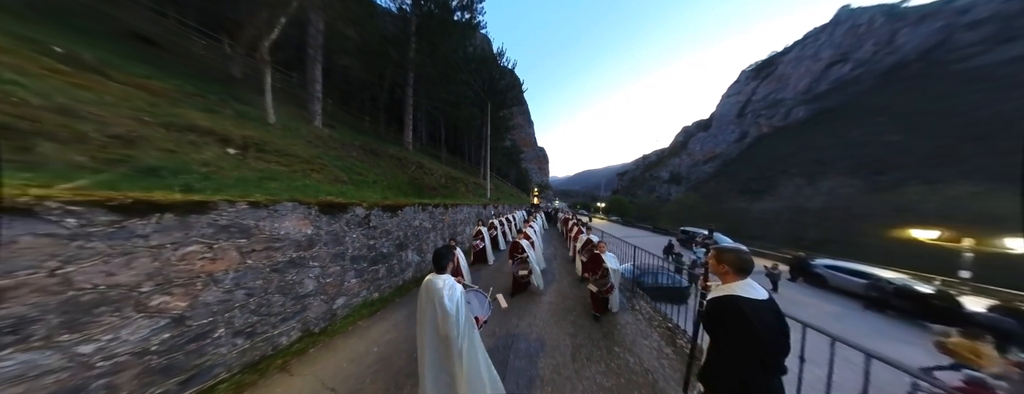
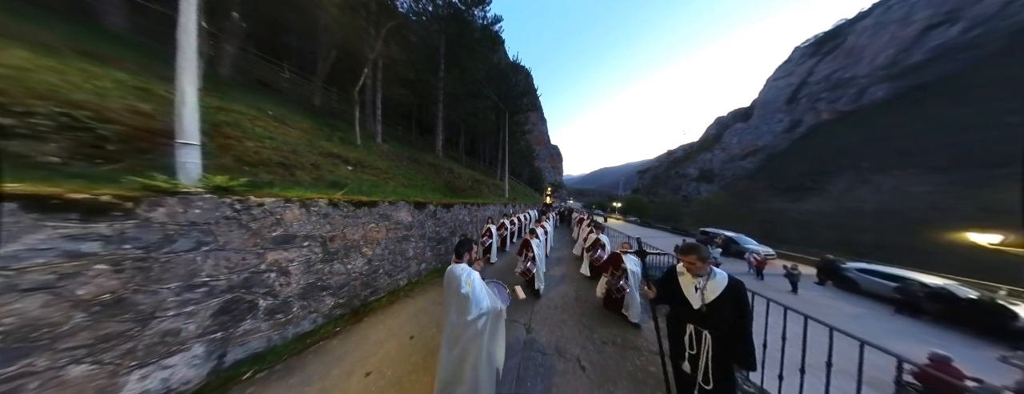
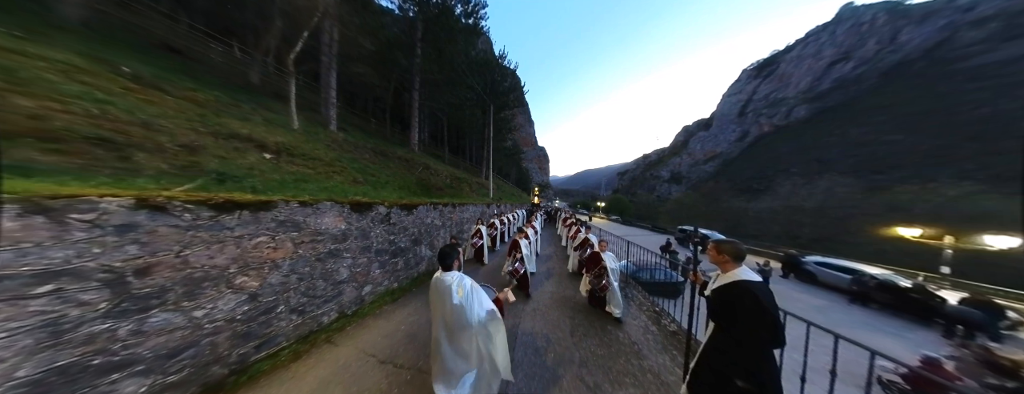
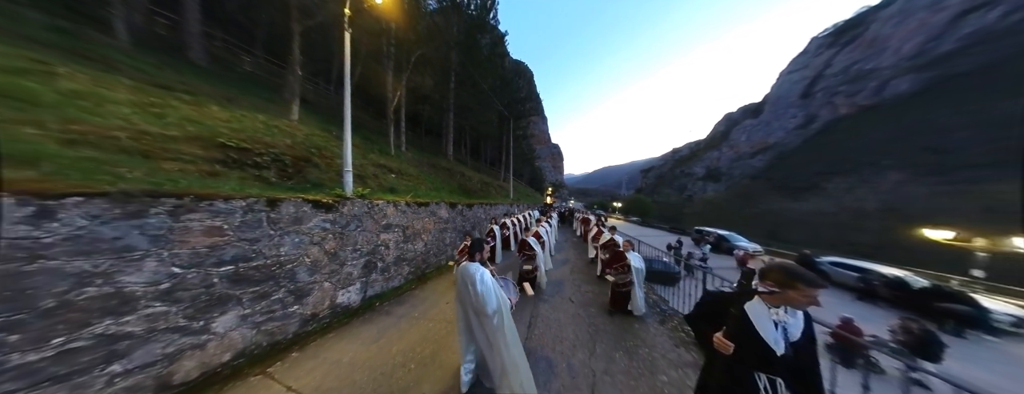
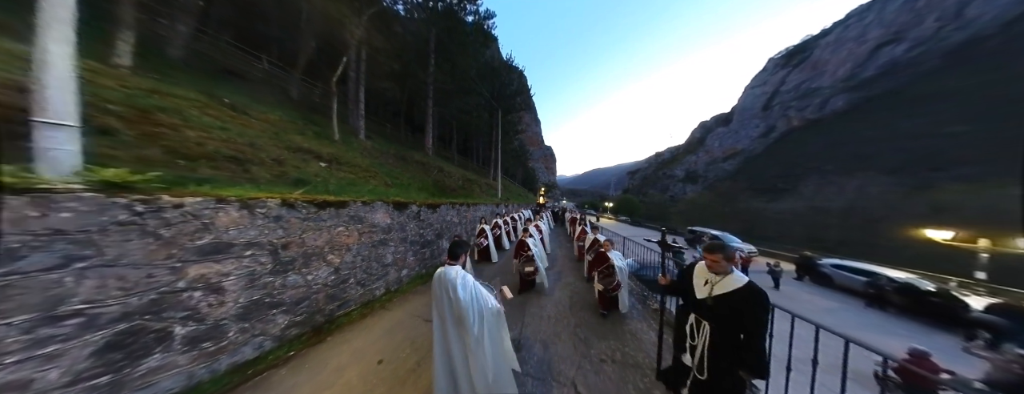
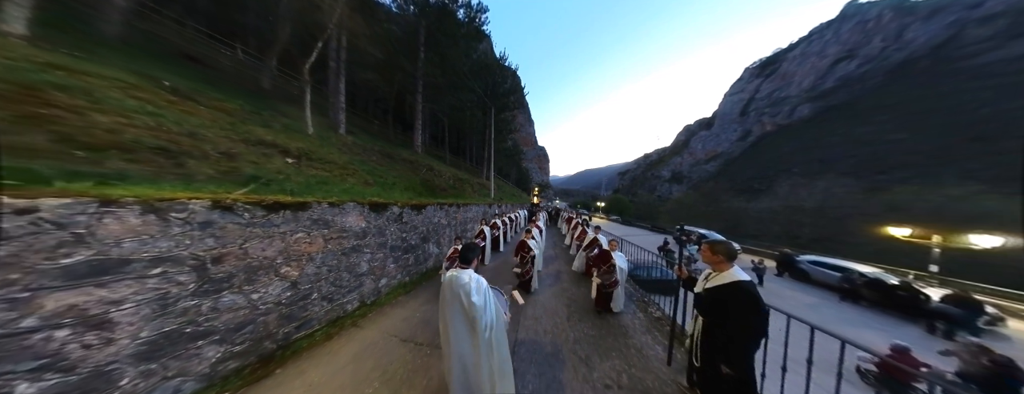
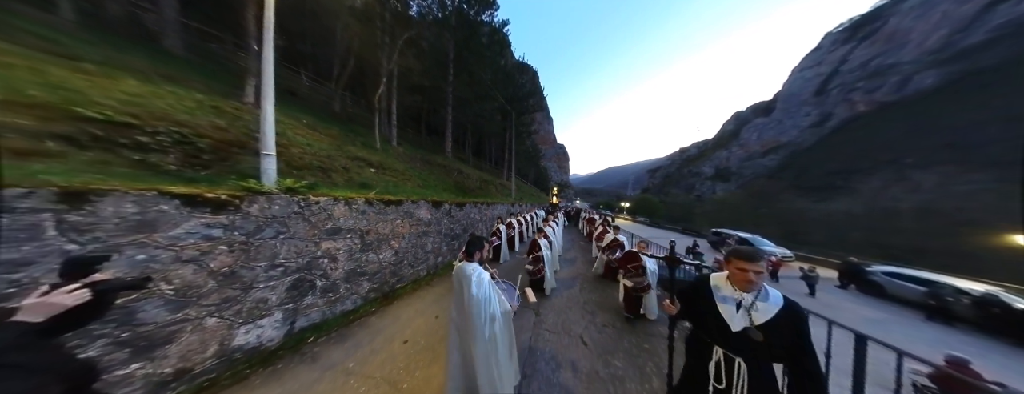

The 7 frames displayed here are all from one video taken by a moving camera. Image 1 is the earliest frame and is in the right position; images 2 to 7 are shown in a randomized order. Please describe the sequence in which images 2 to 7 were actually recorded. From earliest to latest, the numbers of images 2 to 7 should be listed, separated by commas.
3, 6, 5, 2, 7, 4
